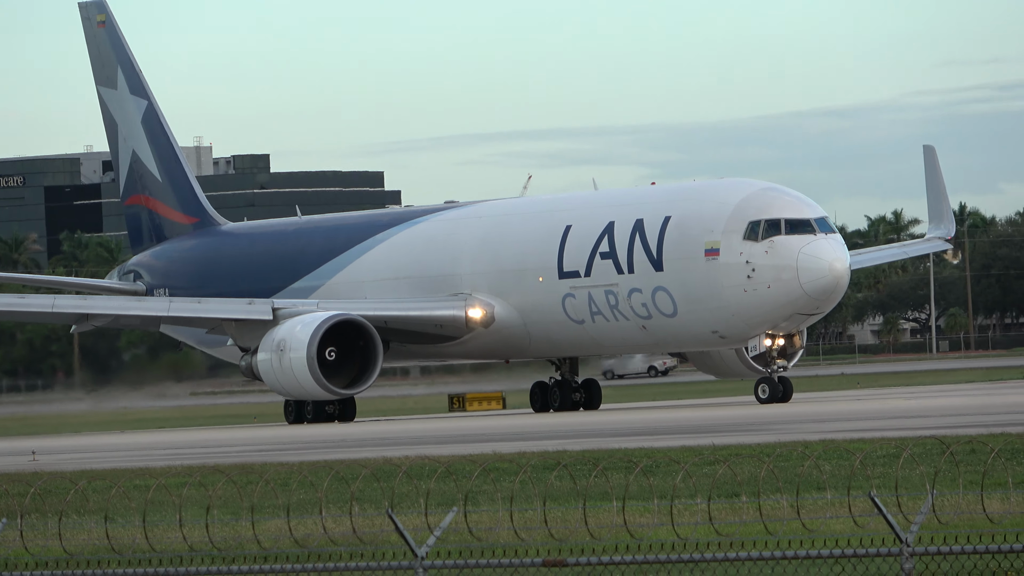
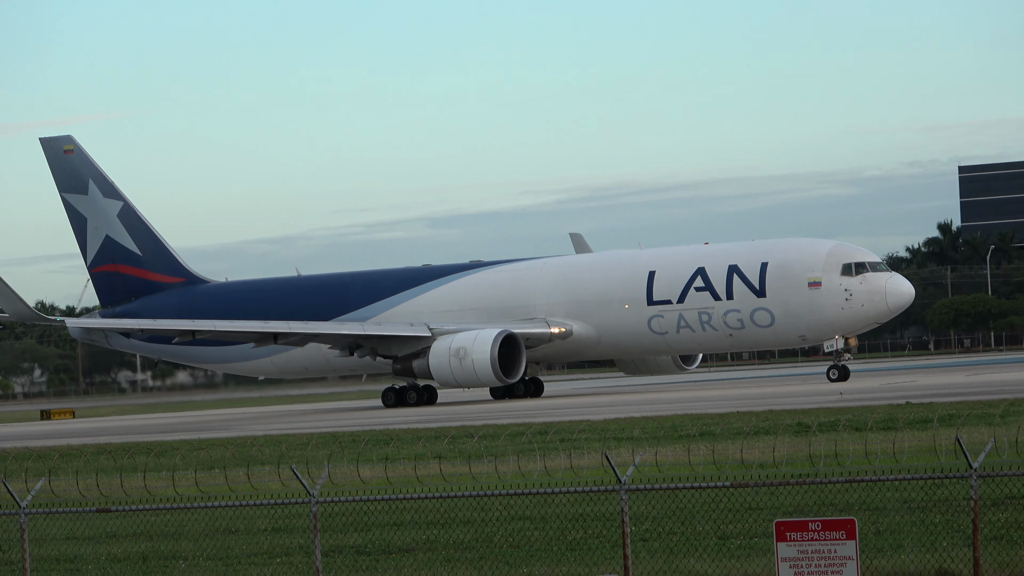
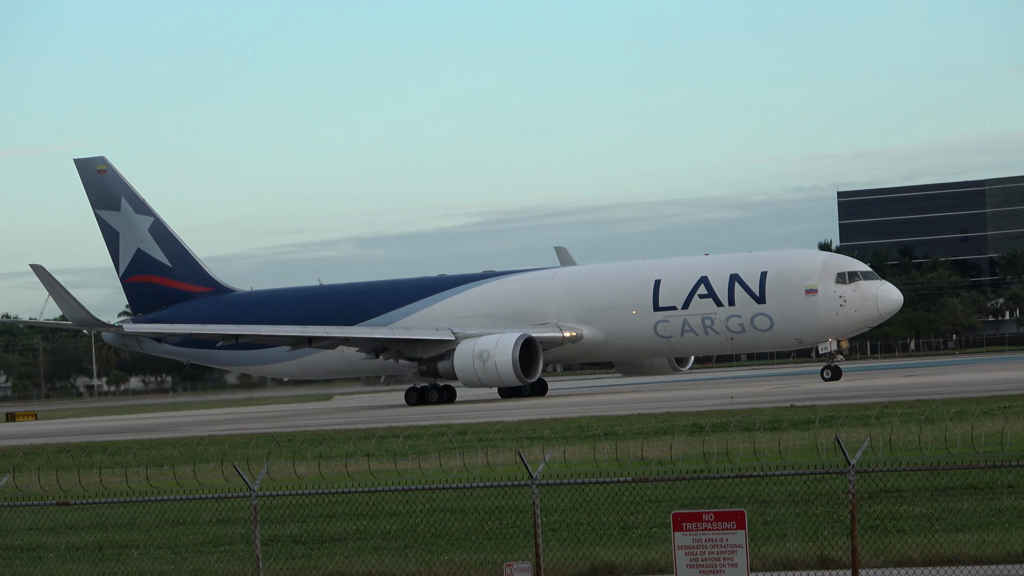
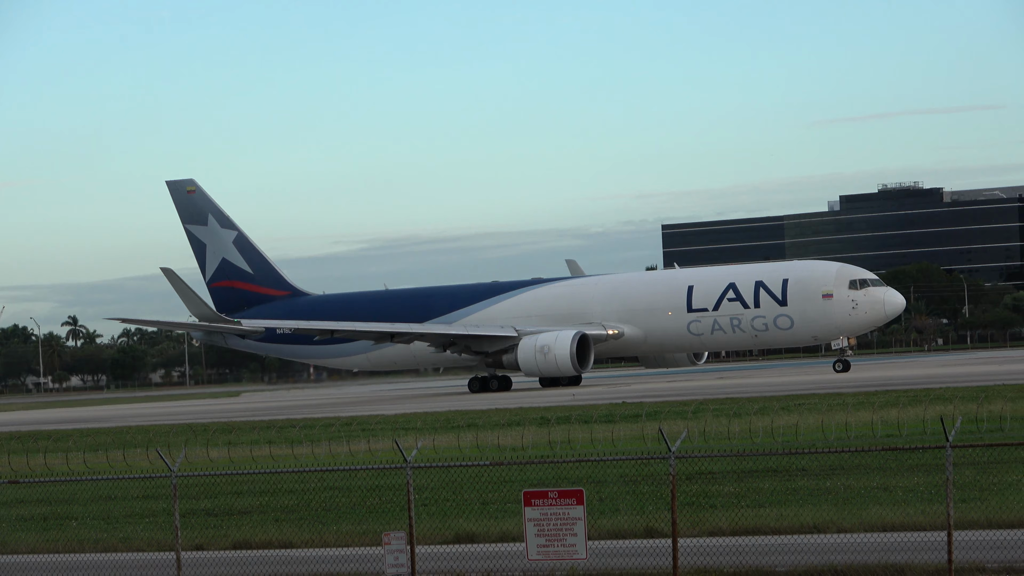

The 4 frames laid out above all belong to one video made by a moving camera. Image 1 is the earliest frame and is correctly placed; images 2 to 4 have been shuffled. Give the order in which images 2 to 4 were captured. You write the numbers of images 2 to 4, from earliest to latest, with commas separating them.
2, 3, 4
